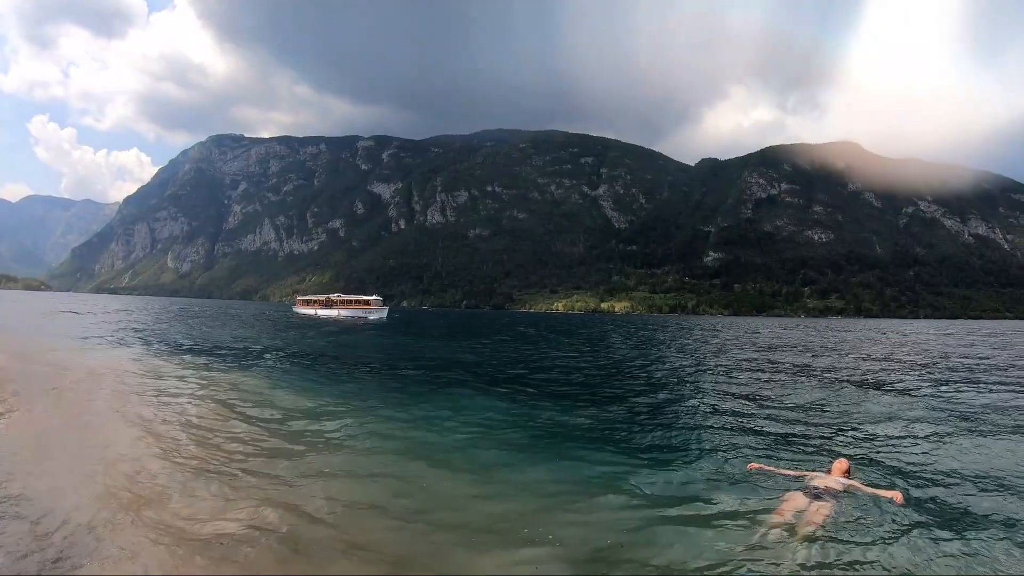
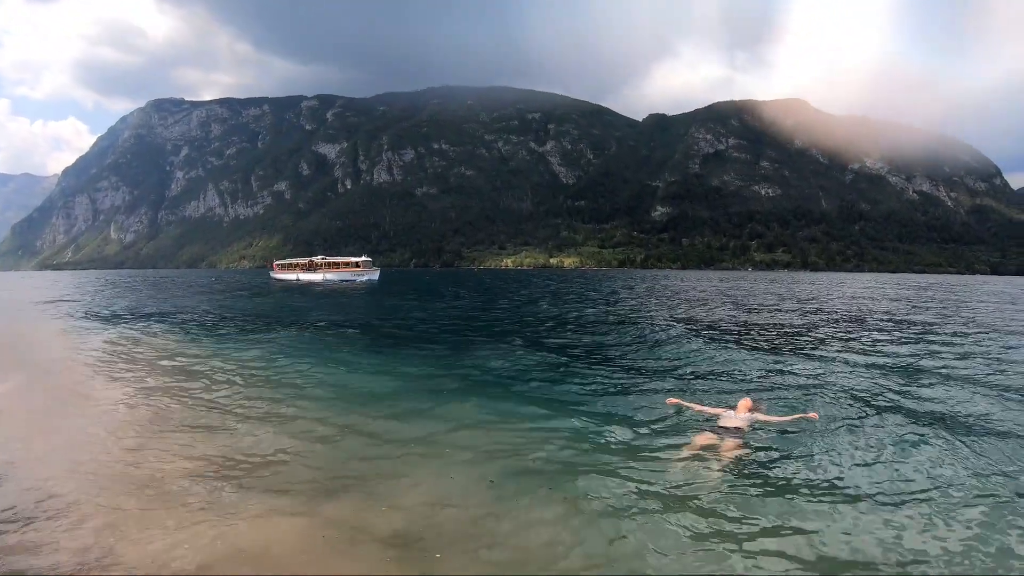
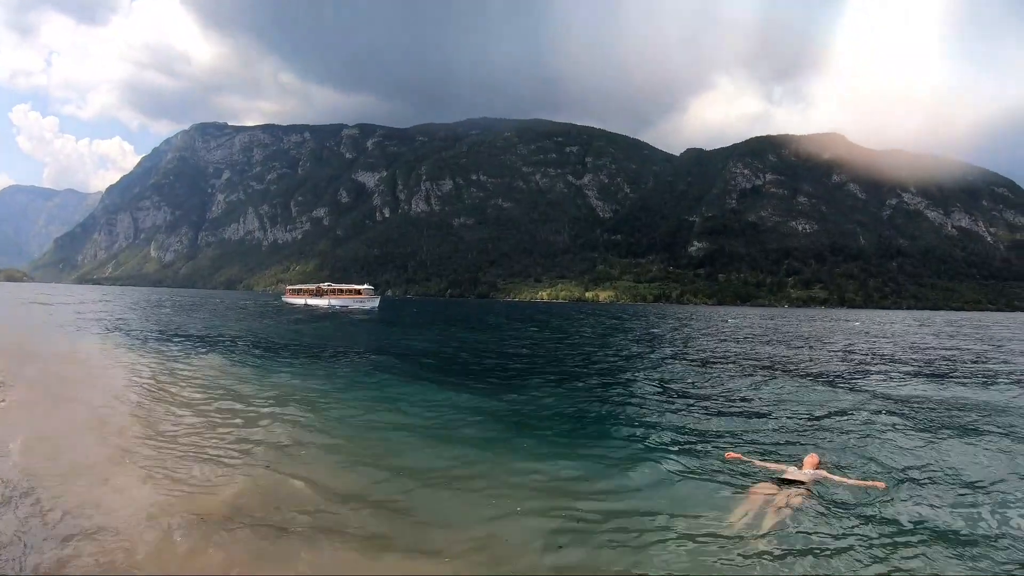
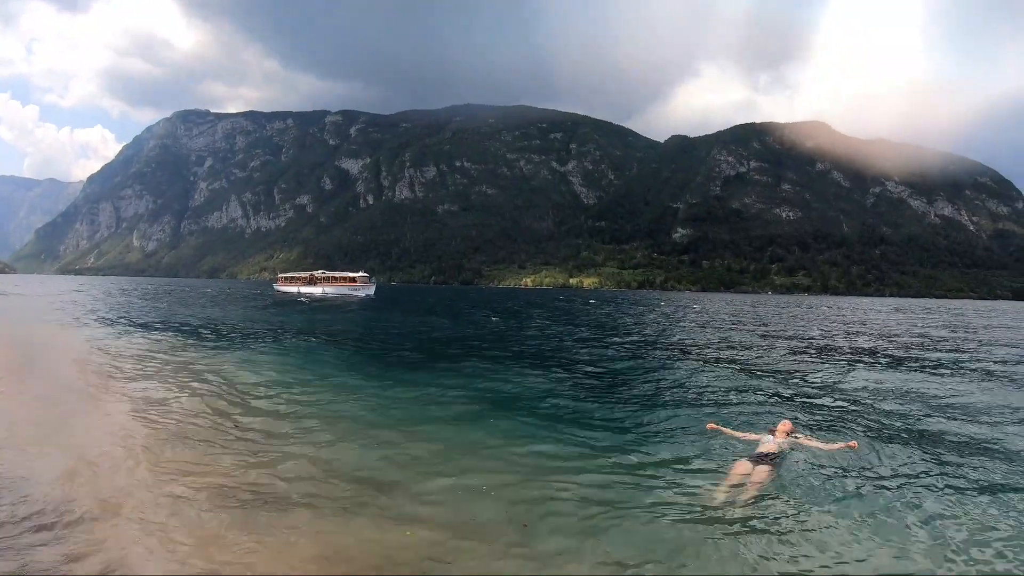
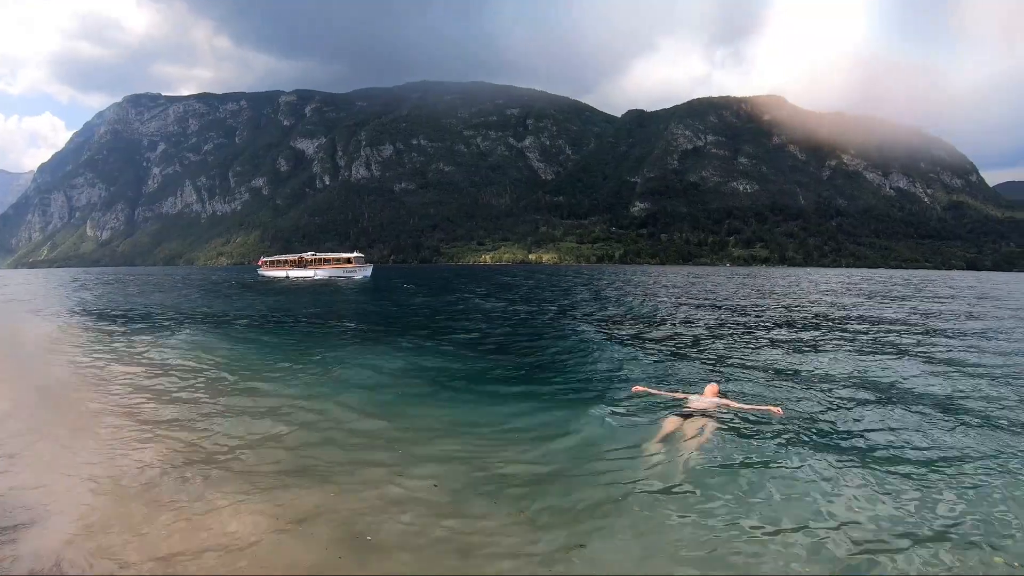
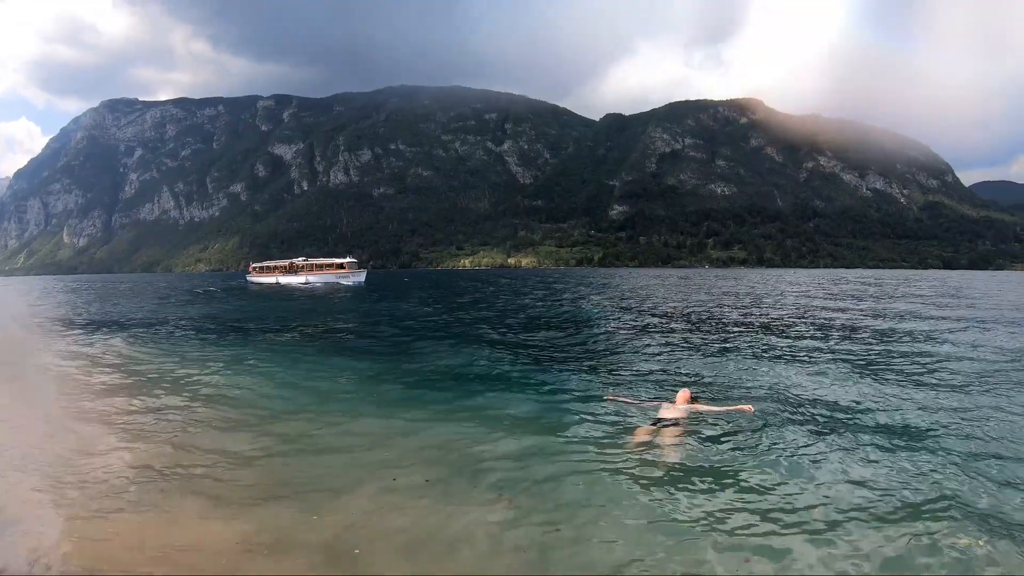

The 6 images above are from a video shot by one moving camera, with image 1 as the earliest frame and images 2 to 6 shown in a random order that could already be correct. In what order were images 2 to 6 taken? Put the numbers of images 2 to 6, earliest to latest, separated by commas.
3, 4, 2, 5, 6
